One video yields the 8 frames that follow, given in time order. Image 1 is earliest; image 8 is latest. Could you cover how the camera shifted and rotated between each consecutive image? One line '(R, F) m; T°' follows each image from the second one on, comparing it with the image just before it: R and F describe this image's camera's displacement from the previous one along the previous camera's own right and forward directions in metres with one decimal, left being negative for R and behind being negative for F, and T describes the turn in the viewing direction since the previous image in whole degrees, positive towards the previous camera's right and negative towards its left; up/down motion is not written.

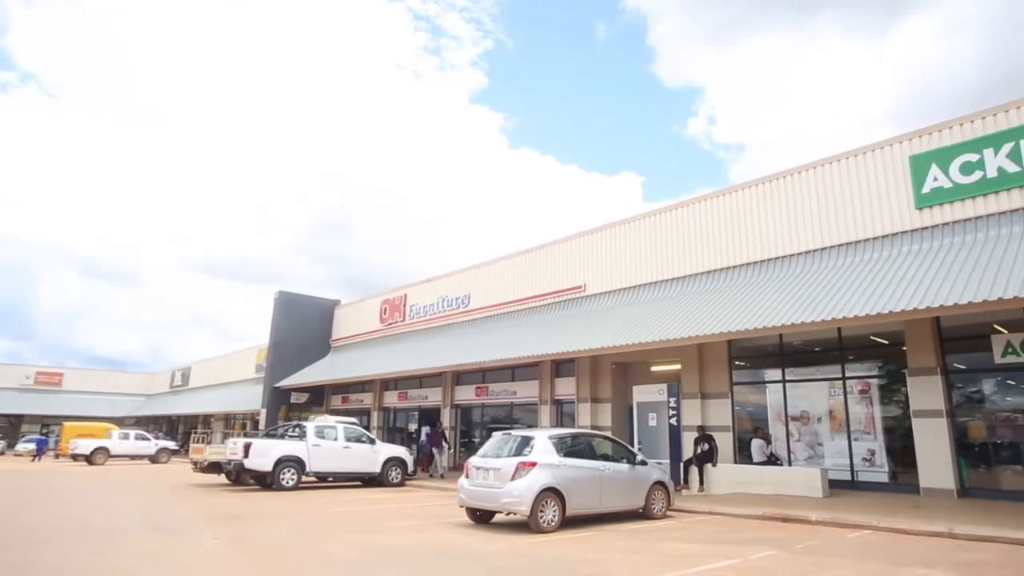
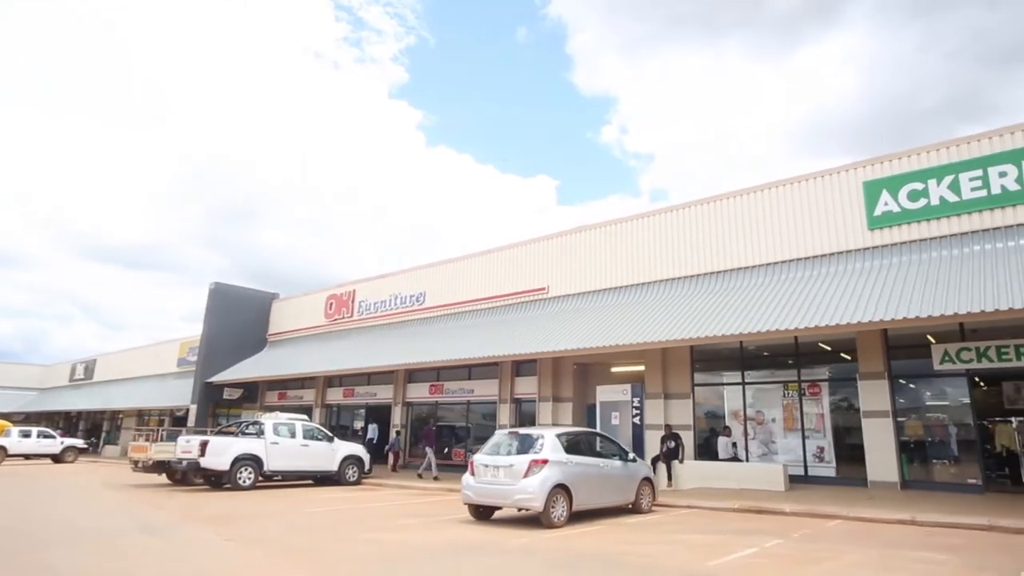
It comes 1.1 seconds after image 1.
(-1.7, -0.2) m; +8°
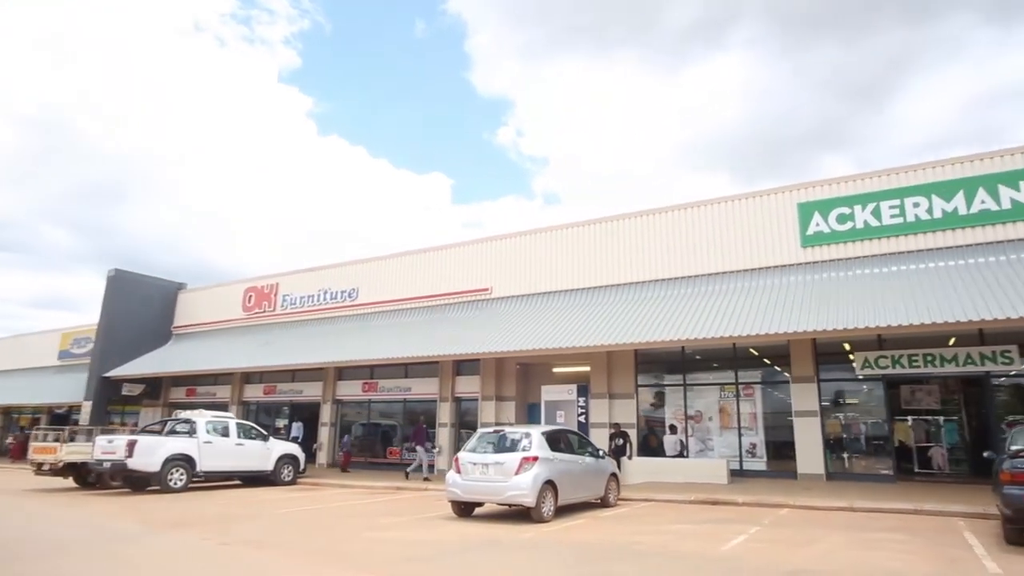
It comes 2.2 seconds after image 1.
(-1.8, -0.1) m; +10°
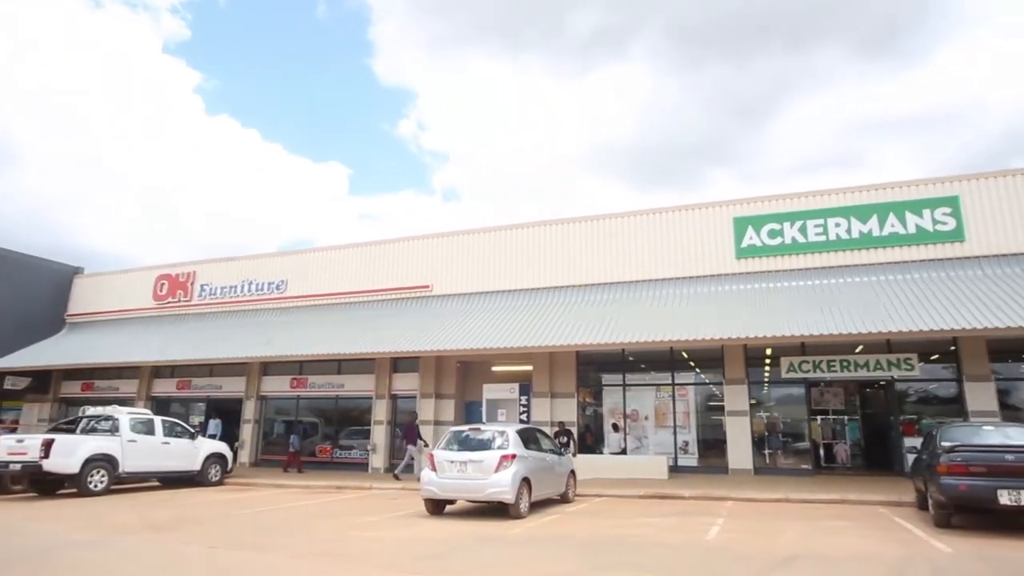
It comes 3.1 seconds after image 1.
(-1.5, -0.1) m; +9°
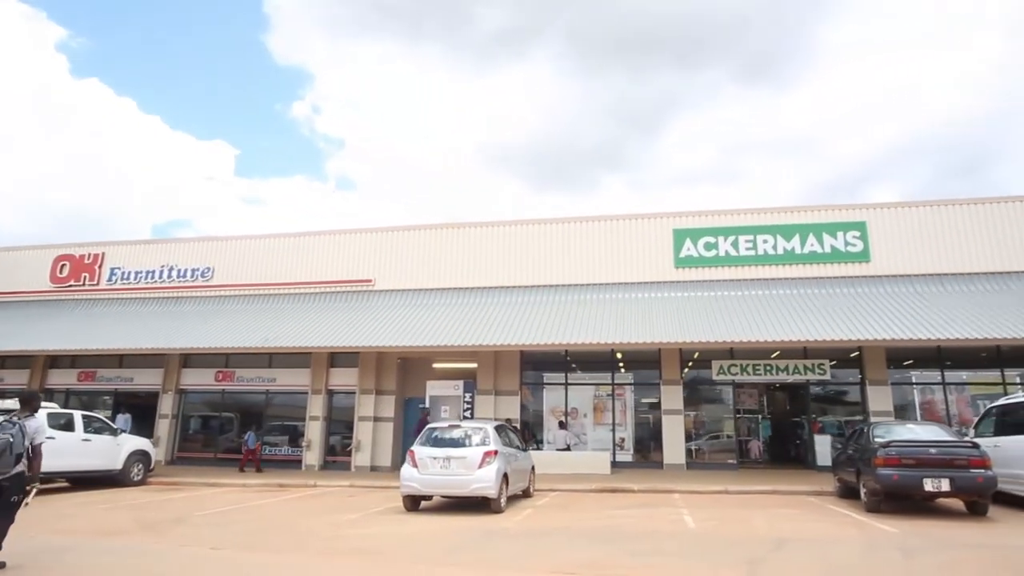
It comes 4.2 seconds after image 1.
(-1.7, -0.2) m; +10°
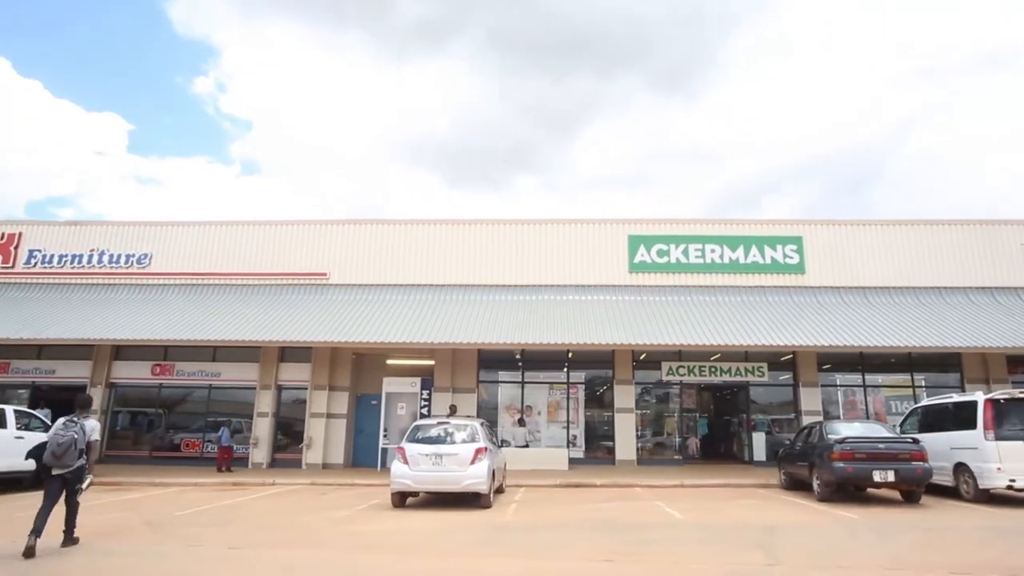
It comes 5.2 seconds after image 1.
(-1.6, -0.2) m; +8°
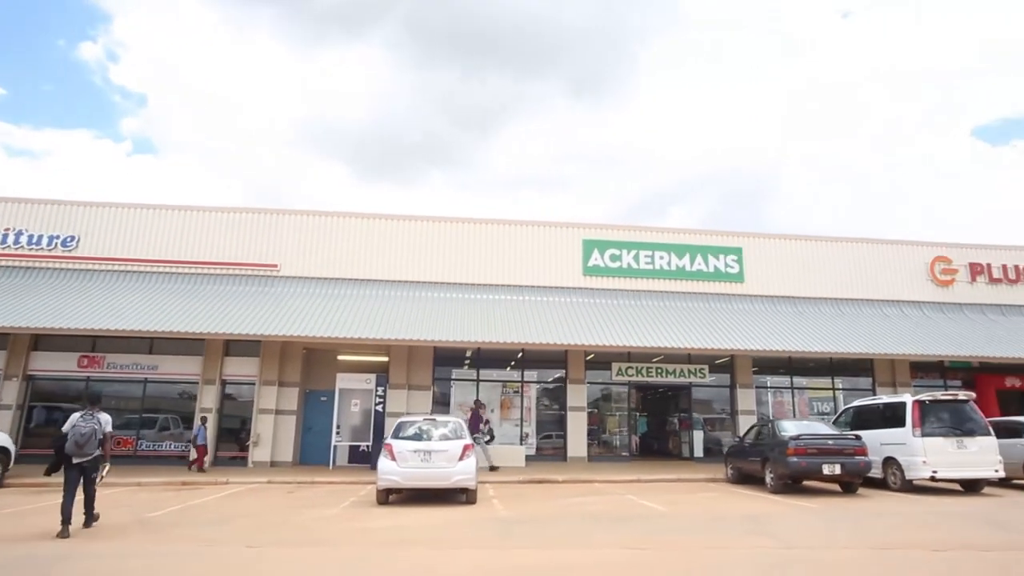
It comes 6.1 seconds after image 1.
(-1.6, -0.1) m; +8°
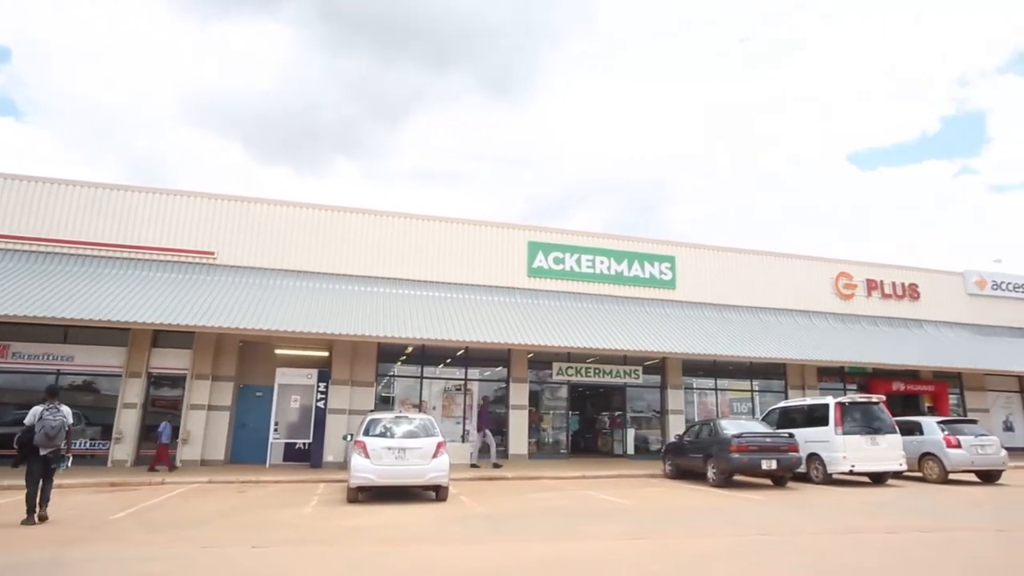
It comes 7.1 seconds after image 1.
(-1.4, -0.1) m; +9°
